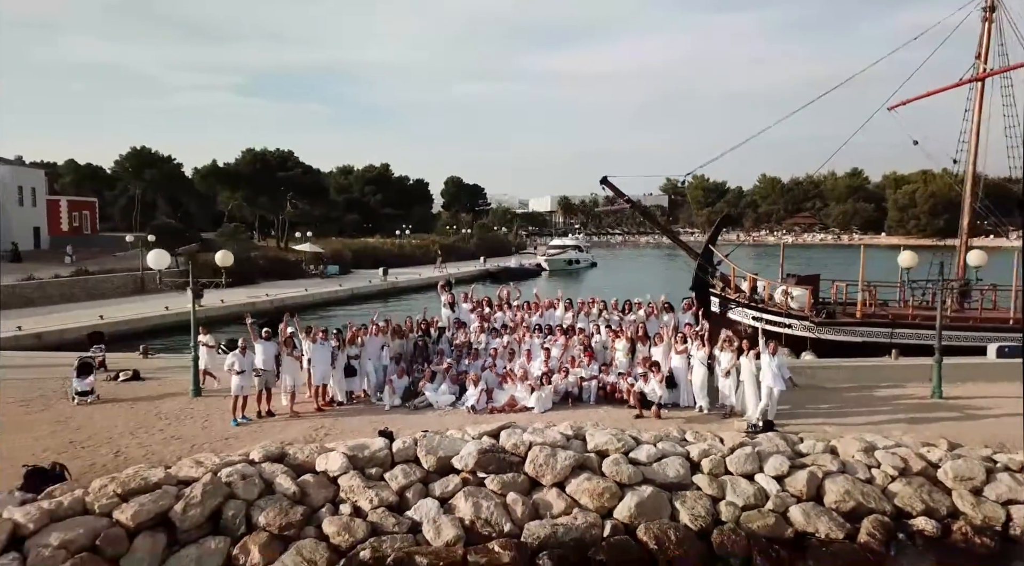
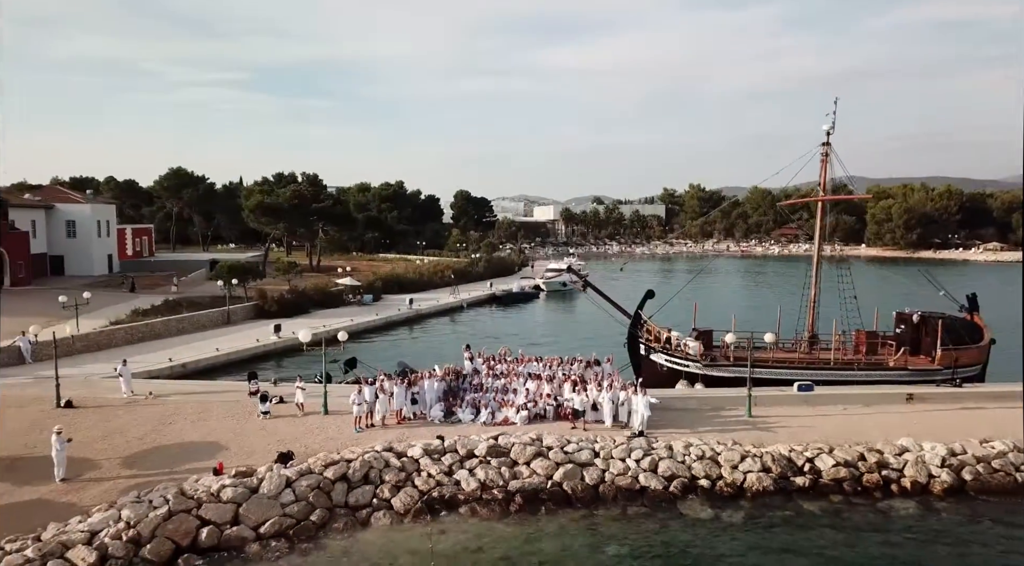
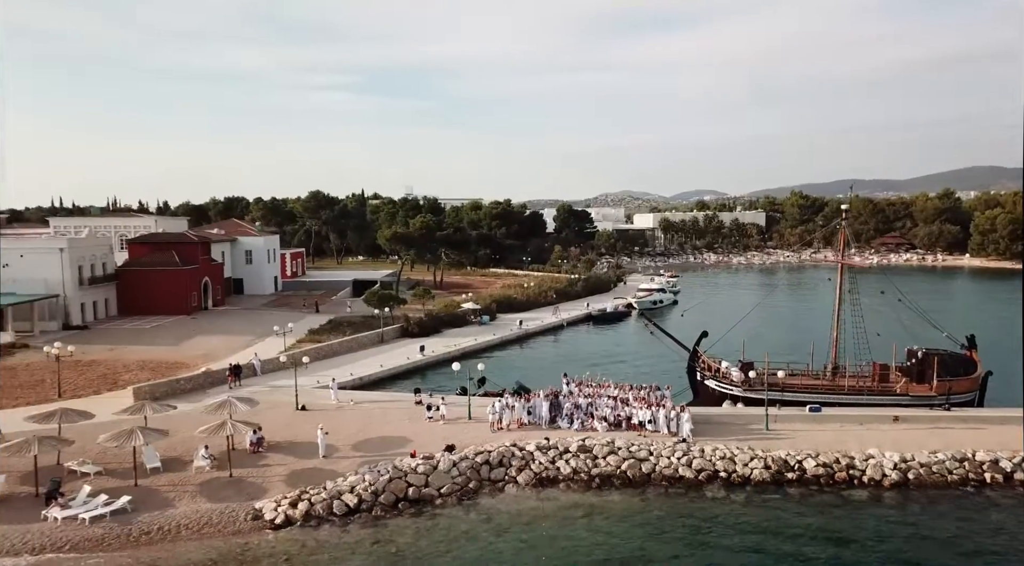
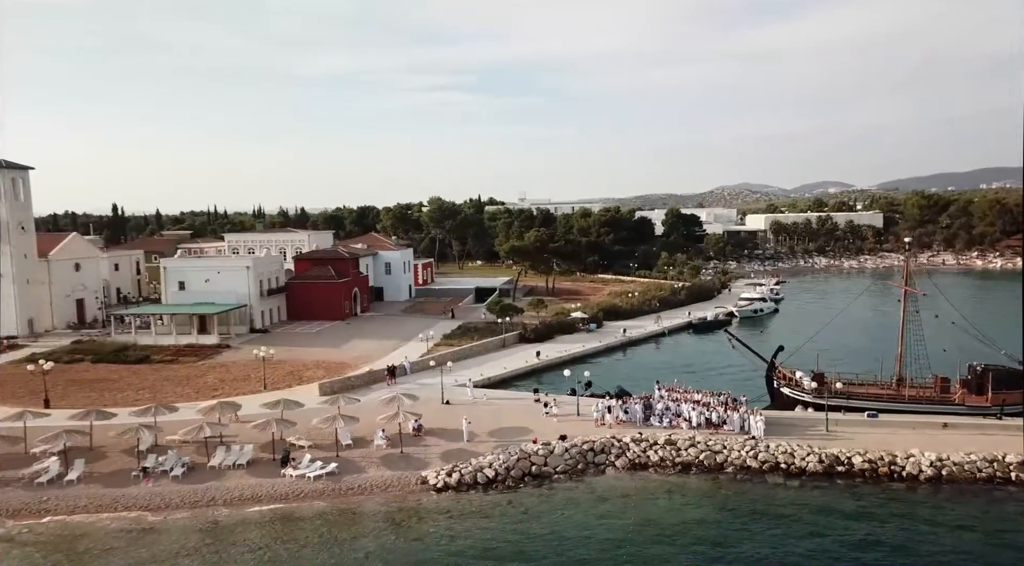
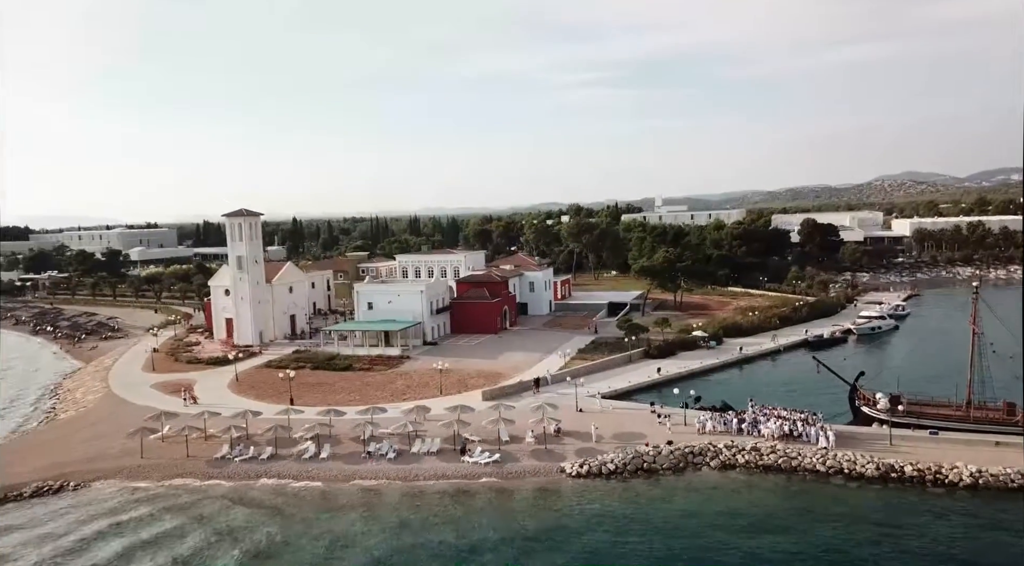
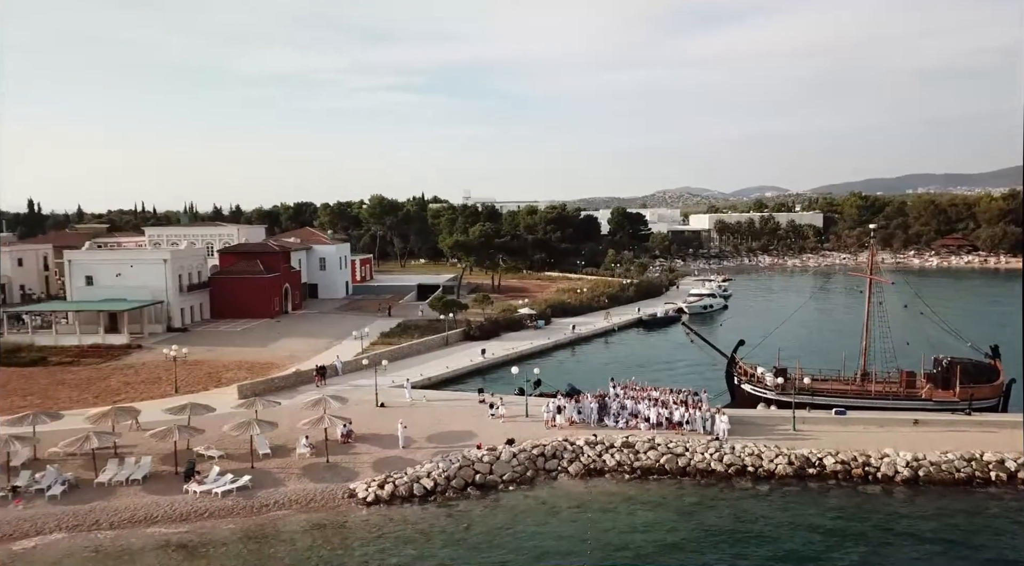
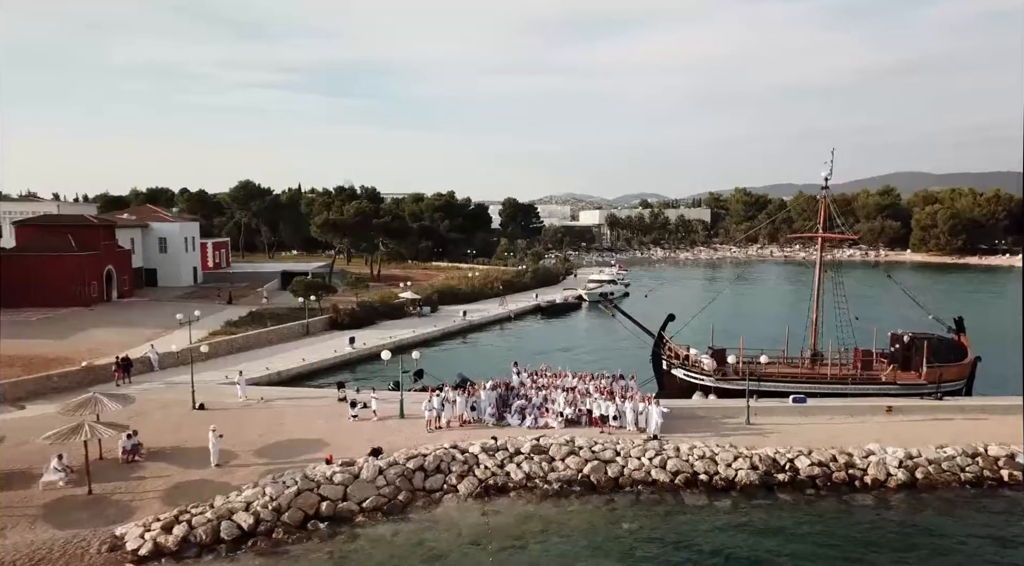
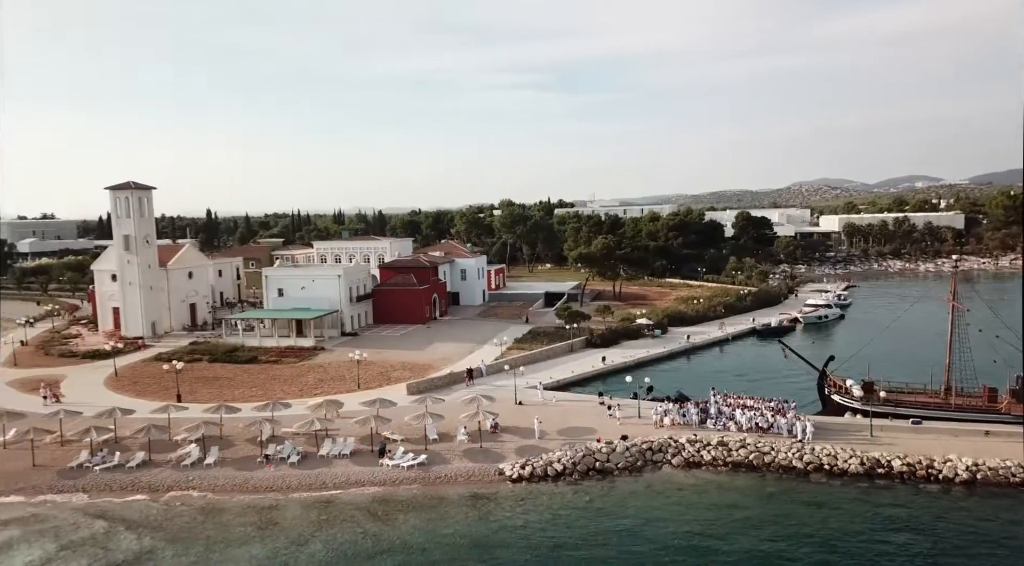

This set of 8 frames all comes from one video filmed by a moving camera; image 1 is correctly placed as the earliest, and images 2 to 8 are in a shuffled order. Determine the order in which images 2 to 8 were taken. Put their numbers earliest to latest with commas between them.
2, 7, 3, 6, 4, 8, 5
